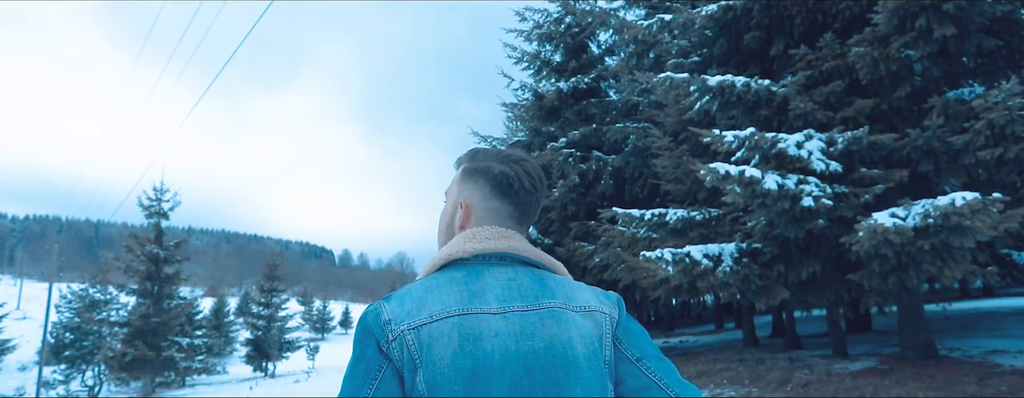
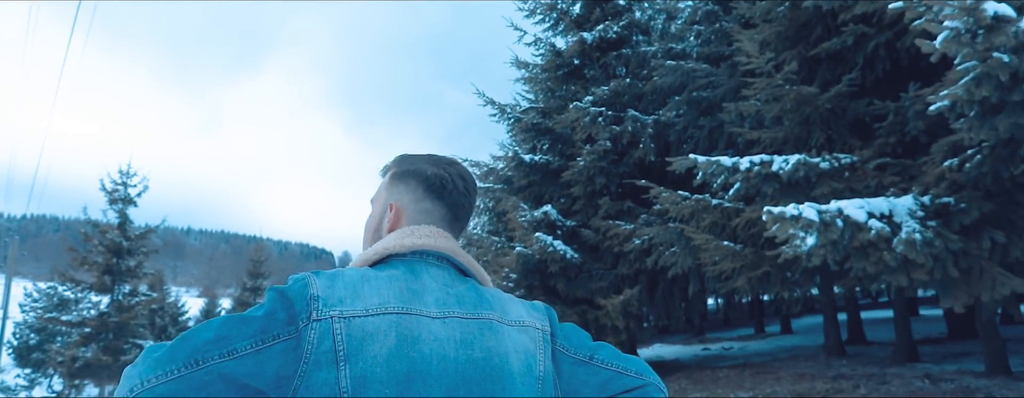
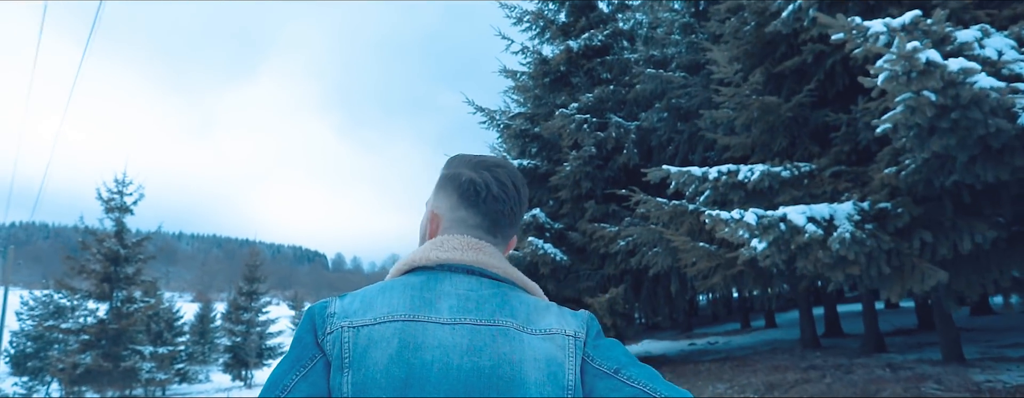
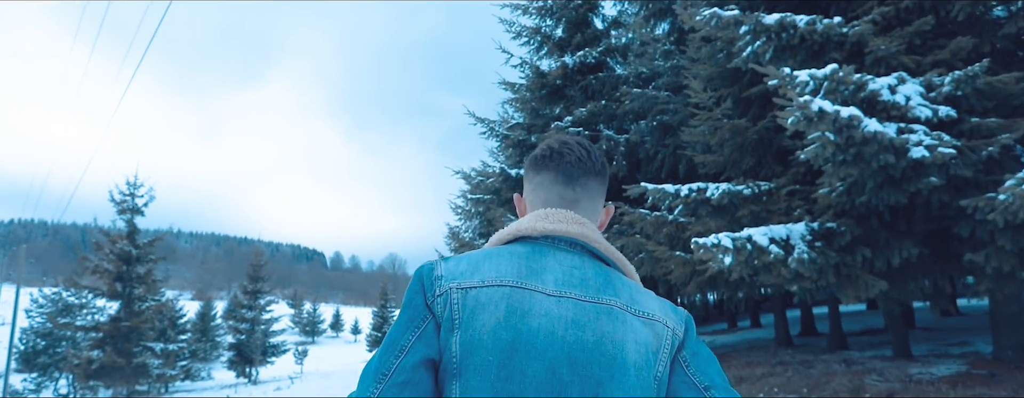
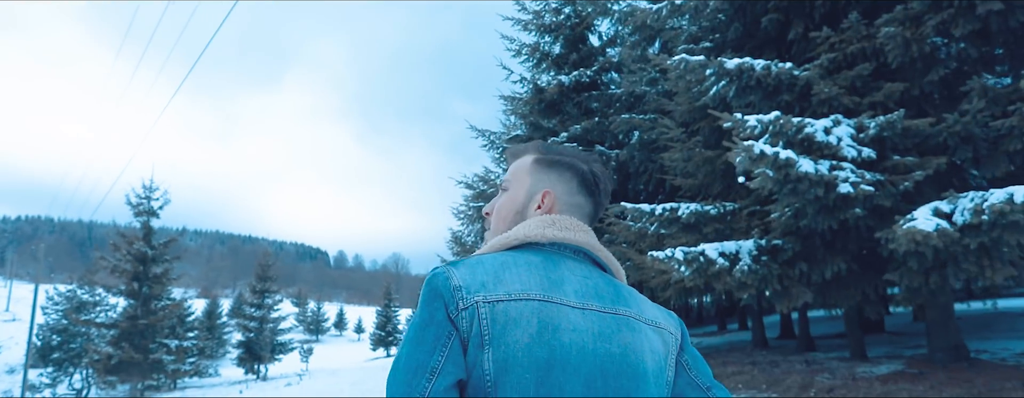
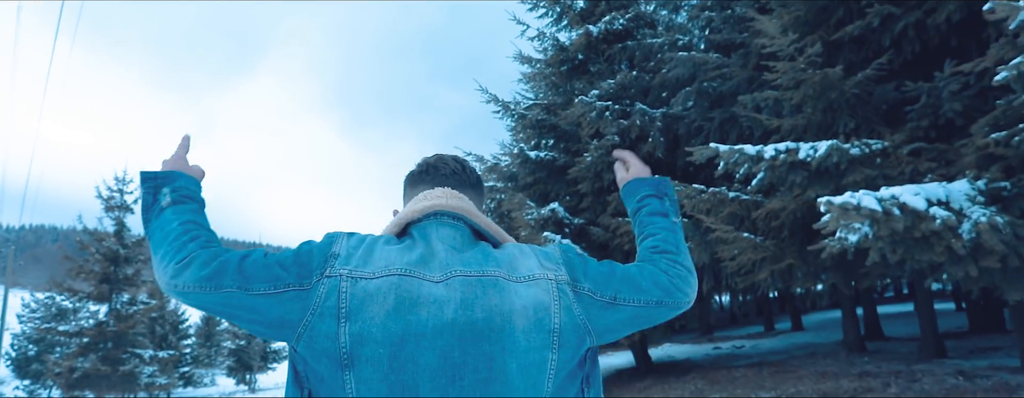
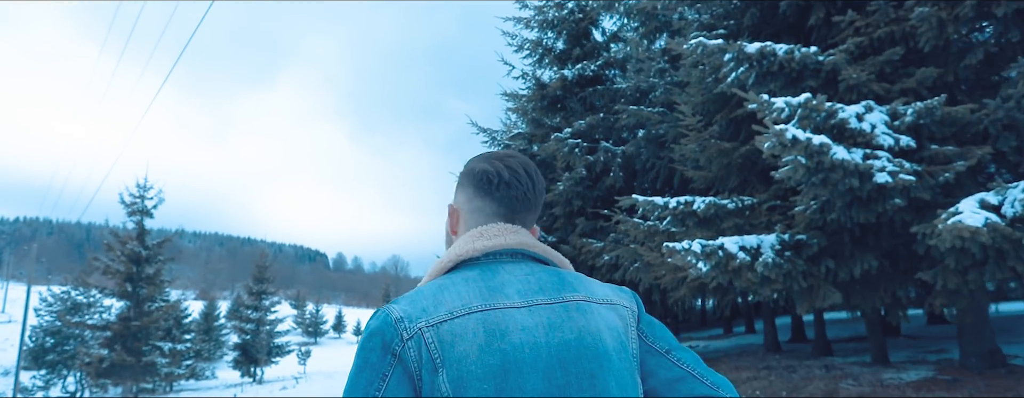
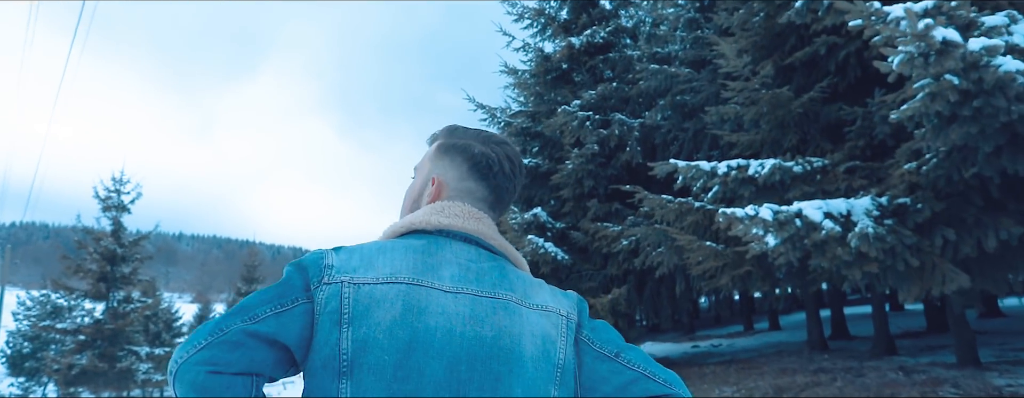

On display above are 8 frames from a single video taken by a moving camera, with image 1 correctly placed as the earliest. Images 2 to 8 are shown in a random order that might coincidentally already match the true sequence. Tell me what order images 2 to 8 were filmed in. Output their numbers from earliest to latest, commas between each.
5, 7, 4, 3, 8, 2, 6
